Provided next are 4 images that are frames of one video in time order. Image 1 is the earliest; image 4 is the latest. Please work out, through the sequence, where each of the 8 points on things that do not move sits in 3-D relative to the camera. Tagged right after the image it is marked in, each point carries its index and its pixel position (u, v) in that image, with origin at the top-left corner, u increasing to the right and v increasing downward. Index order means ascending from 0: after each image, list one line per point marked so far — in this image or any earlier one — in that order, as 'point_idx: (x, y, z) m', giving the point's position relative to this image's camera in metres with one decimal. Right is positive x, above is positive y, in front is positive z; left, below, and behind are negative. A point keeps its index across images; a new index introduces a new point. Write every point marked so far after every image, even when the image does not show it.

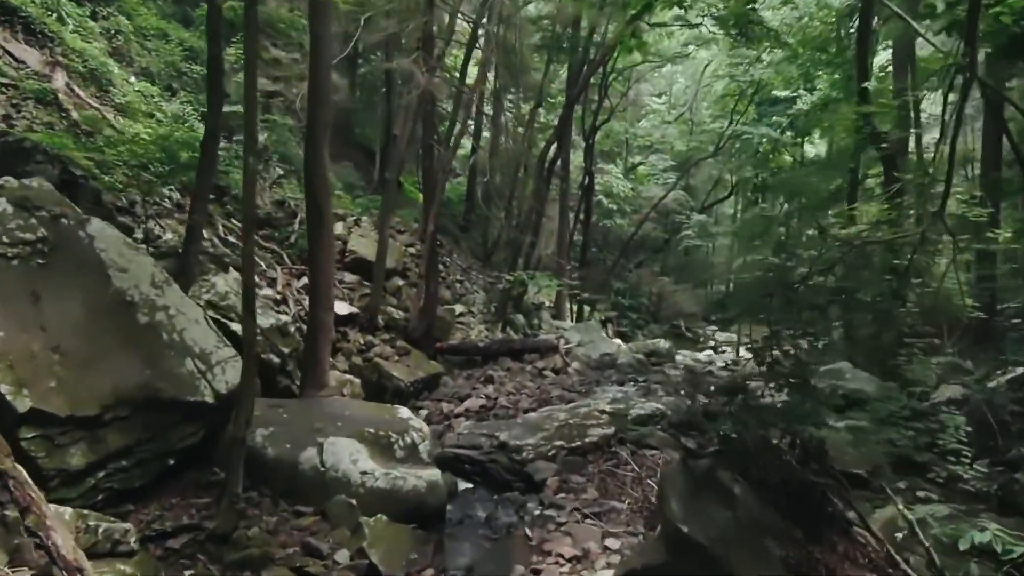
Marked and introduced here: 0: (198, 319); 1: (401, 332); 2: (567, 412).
0: (-2.1, -0.2, +6.0) m
1: (-1.3, -0.5, +10.4) m
2: (+0.5, -1.1, +8.0) m
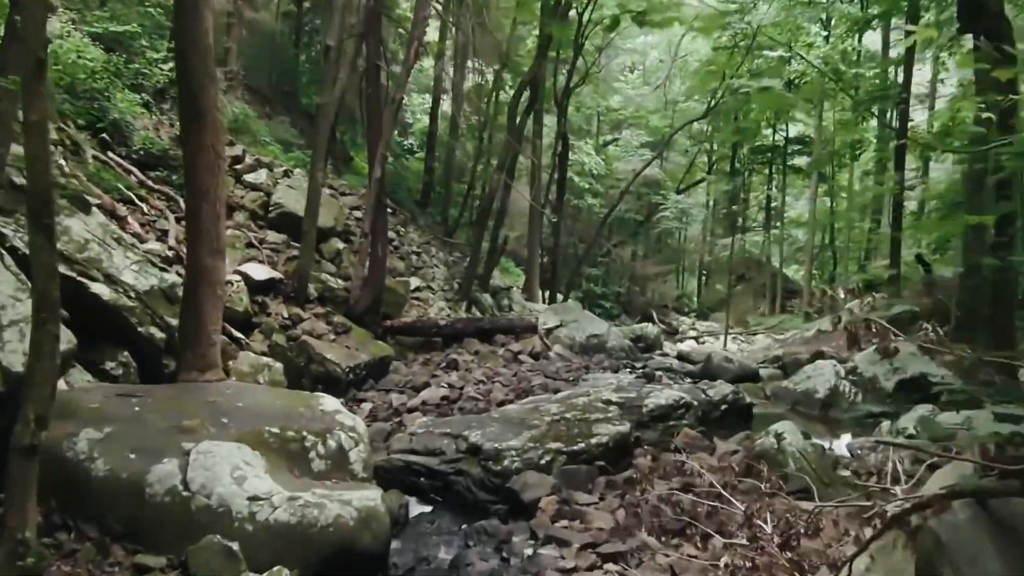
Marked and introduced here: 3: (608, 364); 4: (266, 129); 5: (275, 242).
0: (-2.2, +0.1, +3.8) m
1: (-1.6, -0.2, +8.2) m
2: (+0.3, -0.8, +5.9) m
3: (+1.0, -0.8, +9.0) m
4: (-3.2, +2.1, +11.6) m
5: (-2.1, +0.4, +8.1) m
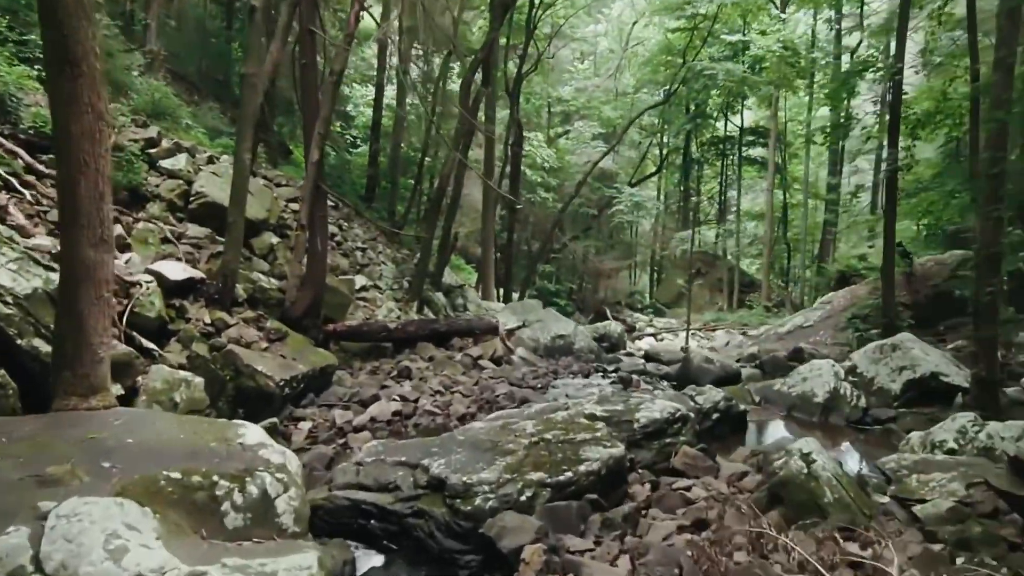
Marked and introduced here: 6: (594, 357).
0: (-2.2, +0.1, +2.7) m
1: (-1.9, -0.2, +7.2) m
2: (+0.1, -0.7, +5.0) m
3: (+0.6, -0.7, +8.1) m
4: (-3.8, +2.0, +10.5) m
5: (-2.5, +0.4, +7.0) m
6: (+0.8, -0.7, +9.0) m
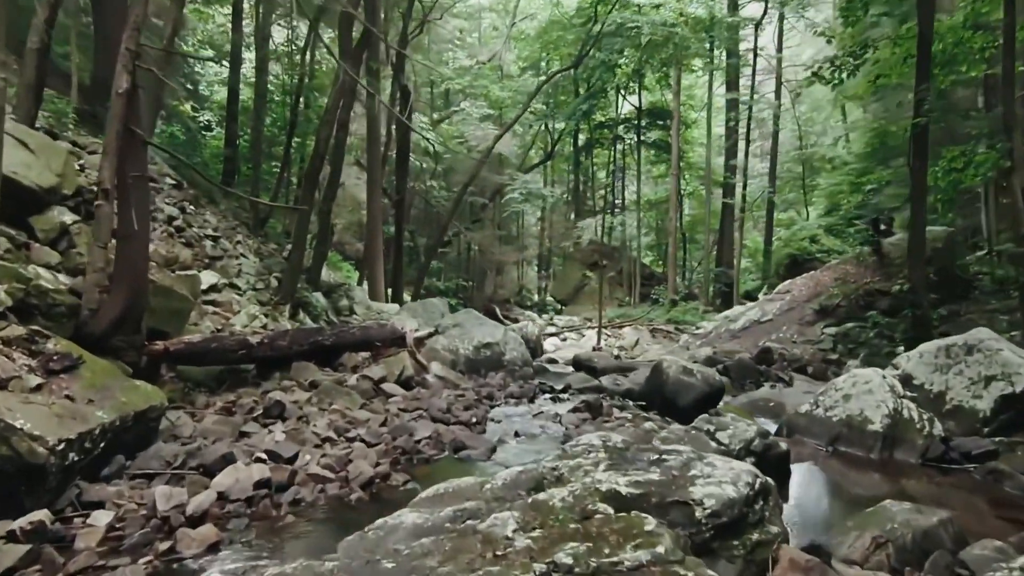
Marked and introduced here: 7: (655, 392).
0: (-2.0, +0.1, +0.2) m
1: (-2.3, -0.2, +4.7) m
2: (0.0, -0.7, +2.7) m
3: (0.0, -0.7, +5.9) m
4: (-4.7, +2.0, +7.7) m
5: (-2.9, +0.4, +4.4) m
6: (+0.1, -0.6, +6.9) m
7: (+1.0, -0.7, +6.3) m
